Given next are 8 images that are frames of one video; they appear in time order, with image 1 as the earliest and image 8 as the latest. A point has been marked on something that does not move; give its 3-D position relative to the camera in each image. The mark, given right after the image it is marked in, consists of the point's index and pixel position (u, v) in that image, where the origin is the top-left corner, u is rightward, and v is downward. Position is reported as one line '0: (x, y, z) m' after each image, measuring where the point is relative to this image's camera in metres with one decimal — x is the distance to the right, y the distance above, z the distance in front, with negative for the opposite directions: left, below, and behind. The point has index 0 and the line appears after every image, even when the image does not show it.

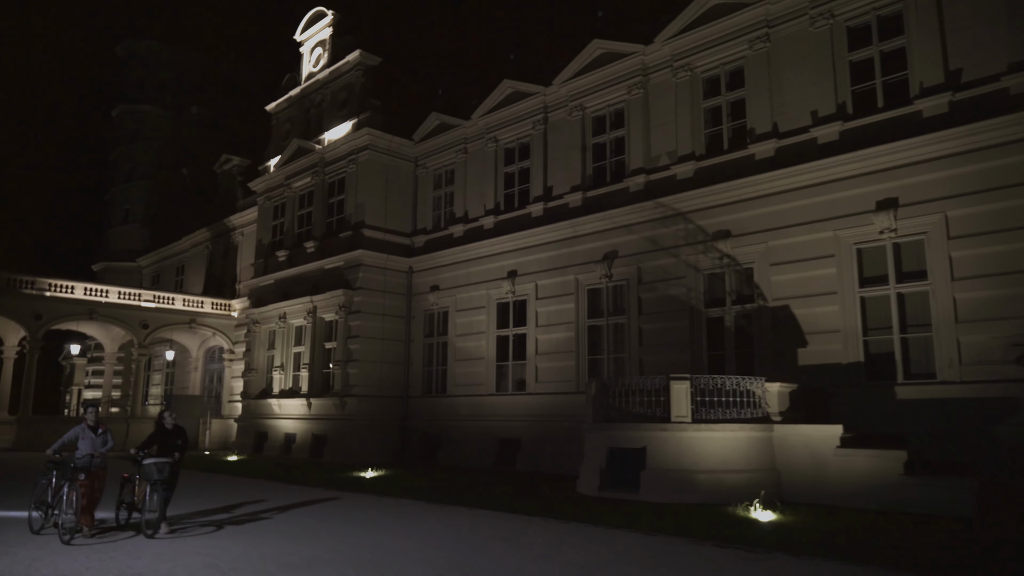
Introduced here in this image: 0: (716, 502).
0: (+3.6, -3.7, +13.1) m
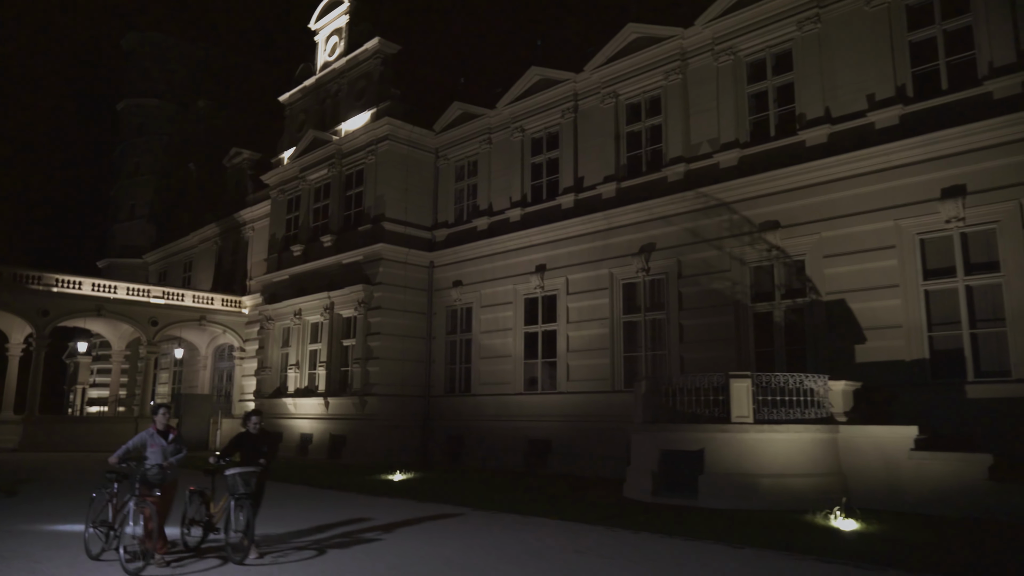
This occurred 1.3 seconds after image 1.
0: (+4.4, -3.6, +12.3) m
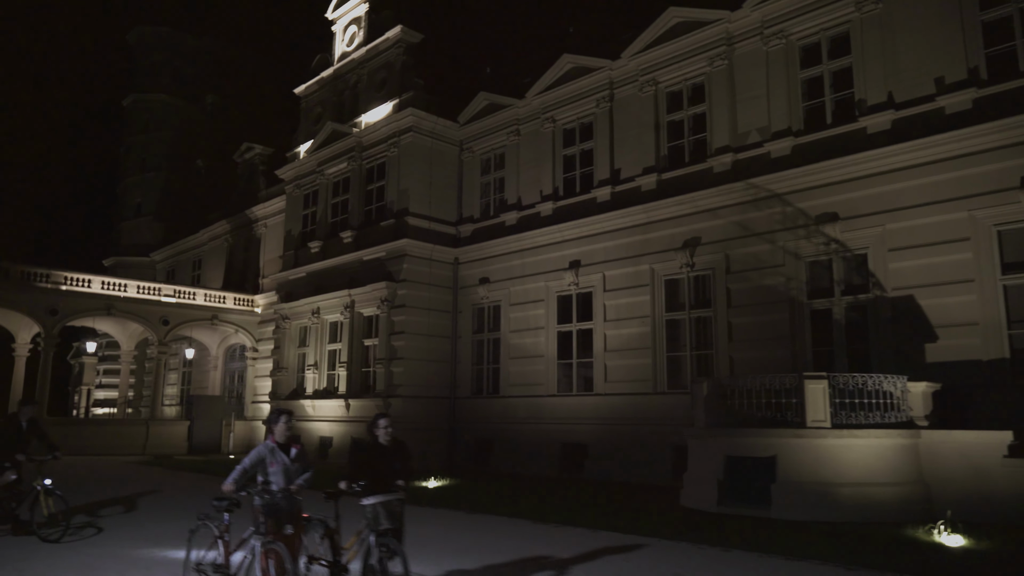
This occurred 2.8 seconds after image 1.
0: (+5.3, -3.5, +11.4) m
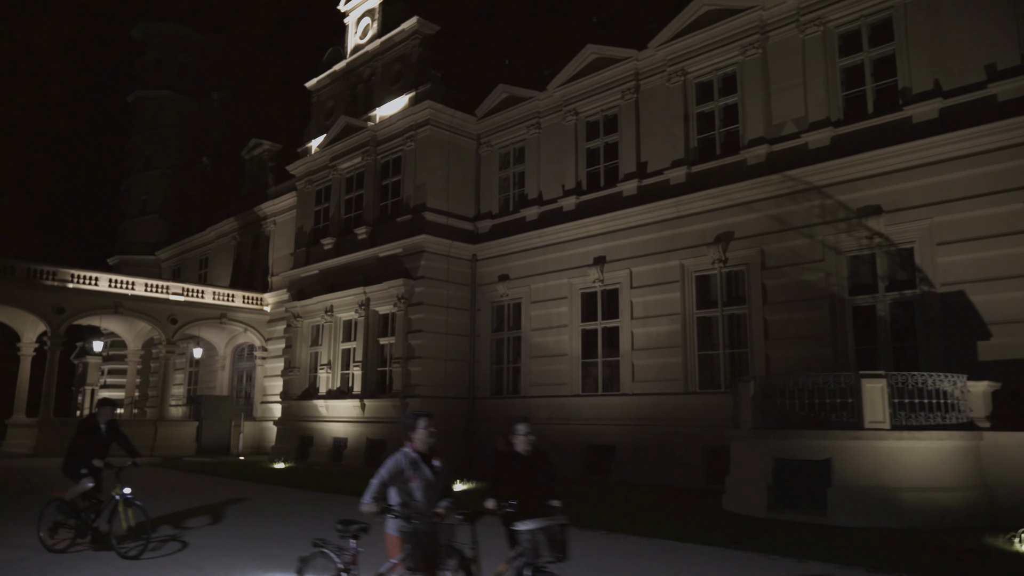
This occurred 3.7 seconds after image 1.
0: (+5.9, -3.4, +10.8) m
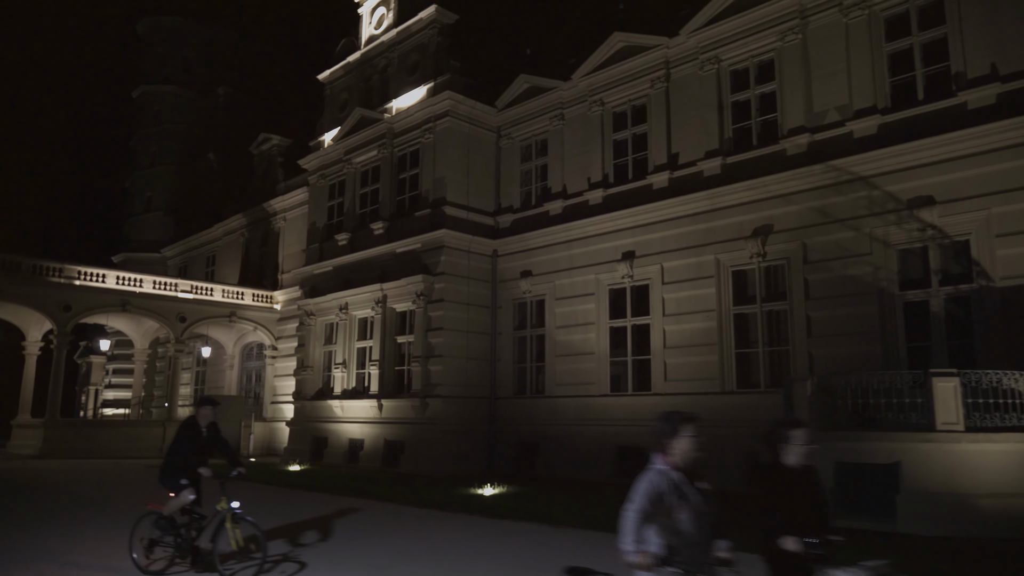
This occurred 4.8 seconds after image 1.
0: (+6.6, -3.3, +10.1) m
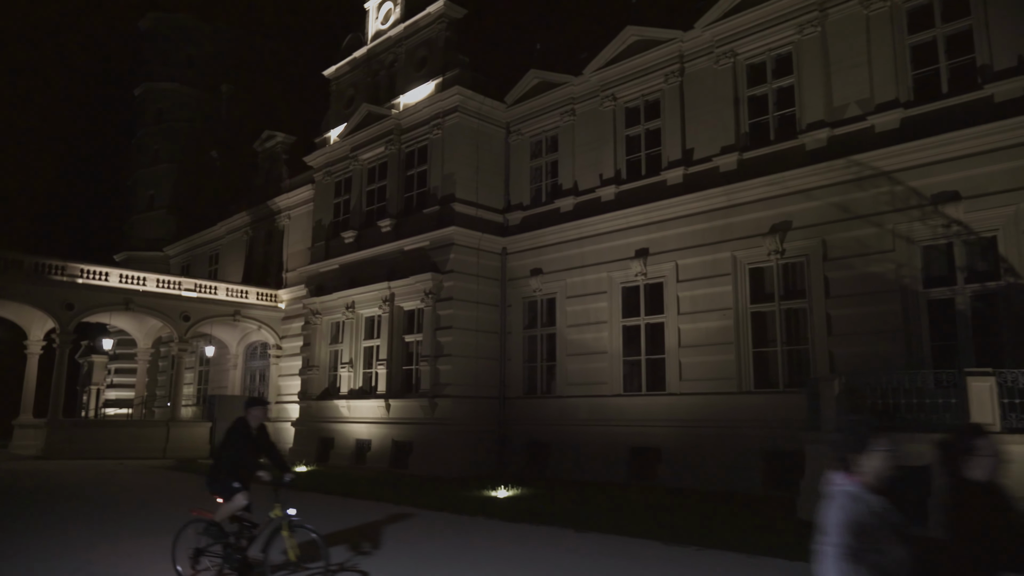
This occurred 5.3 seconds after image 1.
0: (+6.9, -3.2, +9.7) m
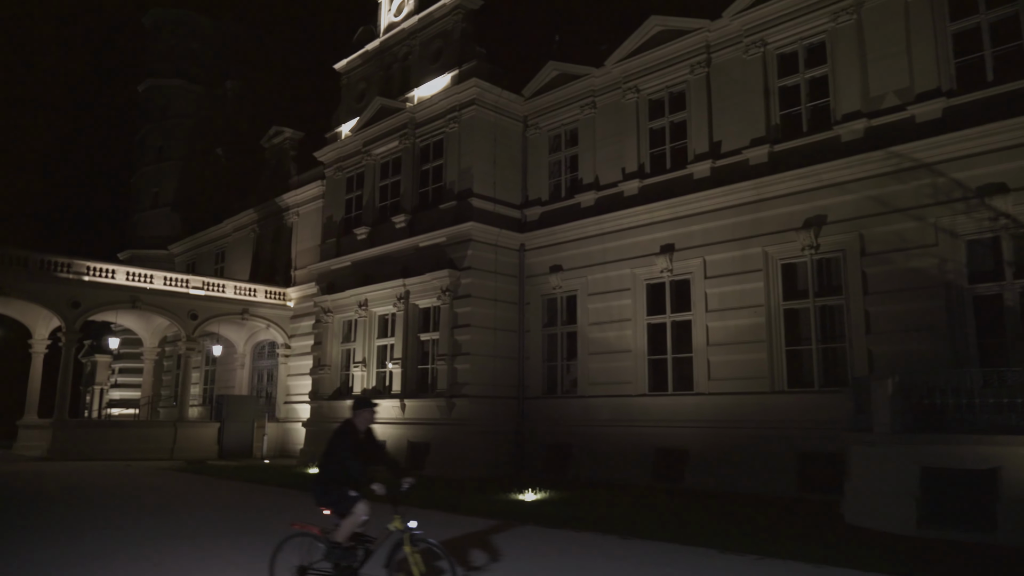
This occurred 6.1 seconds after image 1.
0: (+7.4, -3.2, +9.2) m
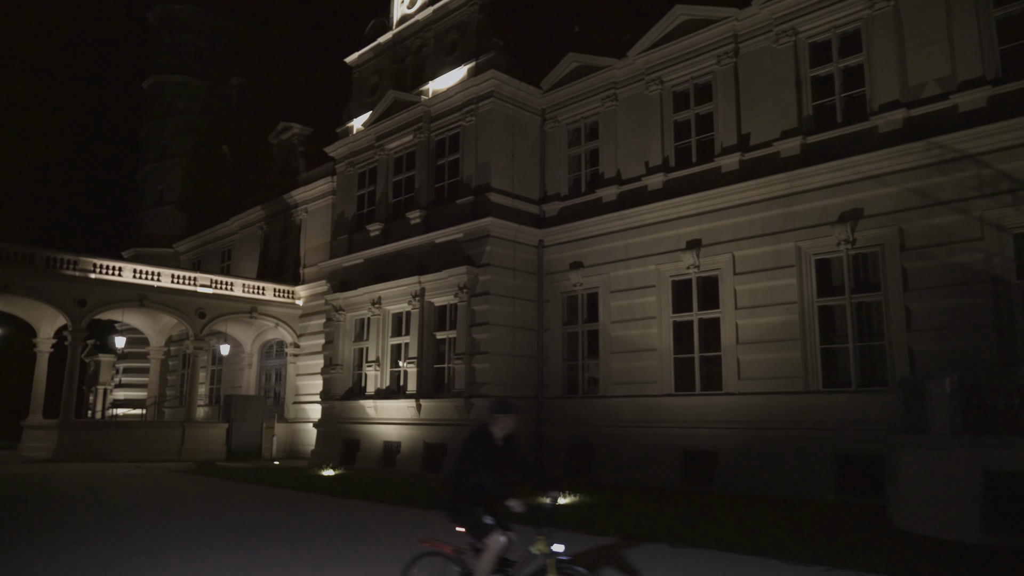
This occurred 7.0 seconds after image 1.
0: (+7.9, -3.1, +8.7) m
